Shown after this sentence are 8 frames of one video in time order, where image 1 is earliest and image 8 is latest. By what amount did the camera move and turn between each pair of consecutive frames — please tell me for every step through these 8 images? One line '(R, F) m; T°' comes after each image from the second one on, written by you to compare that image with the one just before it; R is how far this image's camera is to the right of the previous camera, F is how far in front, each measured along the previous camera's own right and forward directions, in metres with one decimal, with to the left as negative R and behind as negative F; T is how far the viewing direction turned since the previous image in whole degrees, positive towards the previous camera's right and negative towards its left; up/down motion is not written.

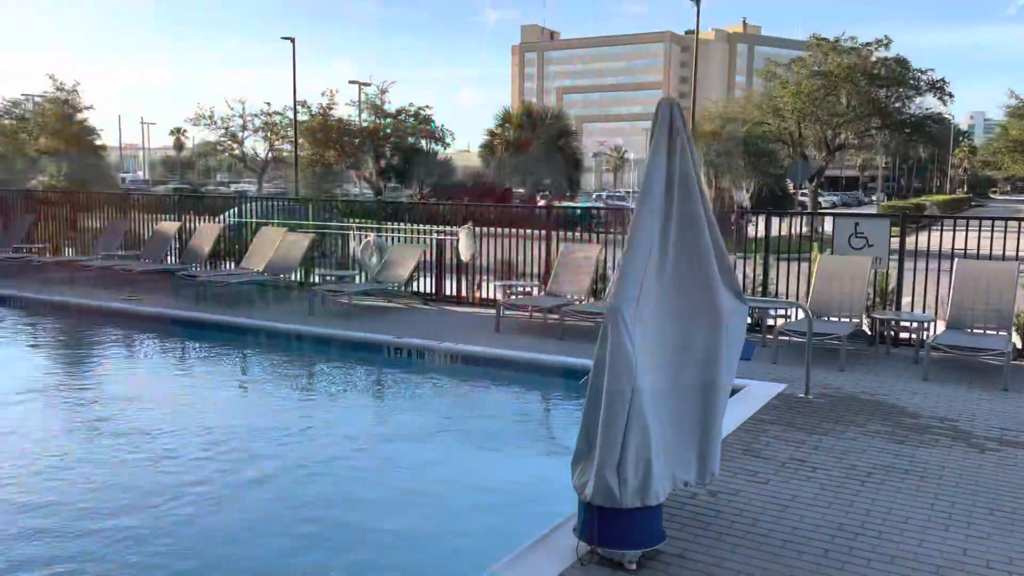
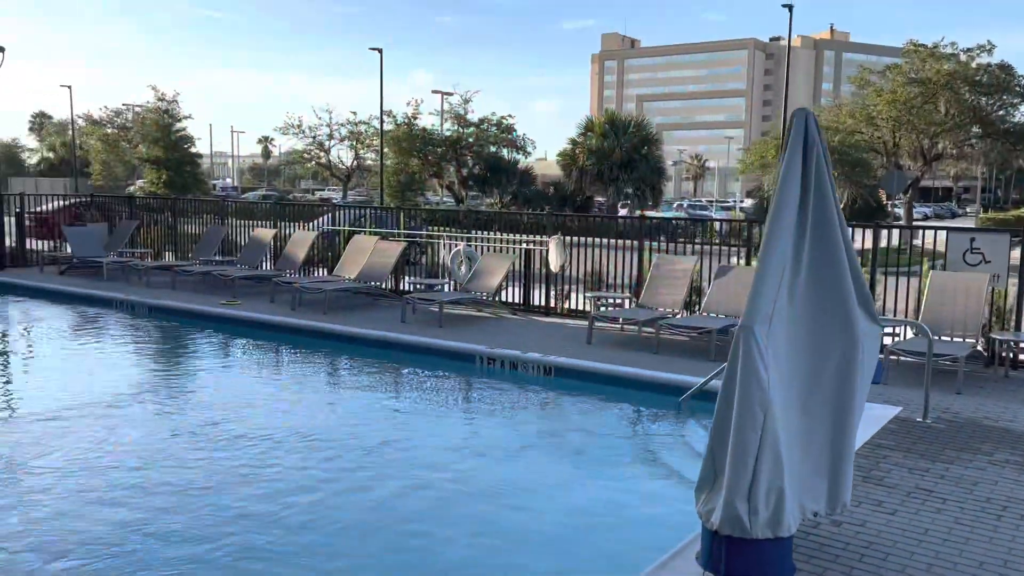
(-0.2, +0.1) m; -5°
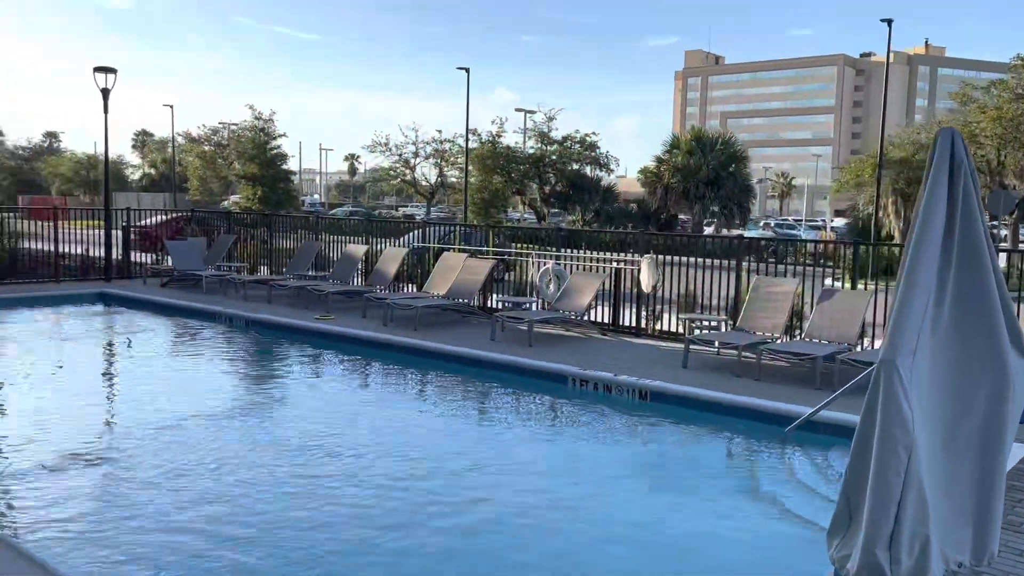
(-0.2, +0.1) m; -5°
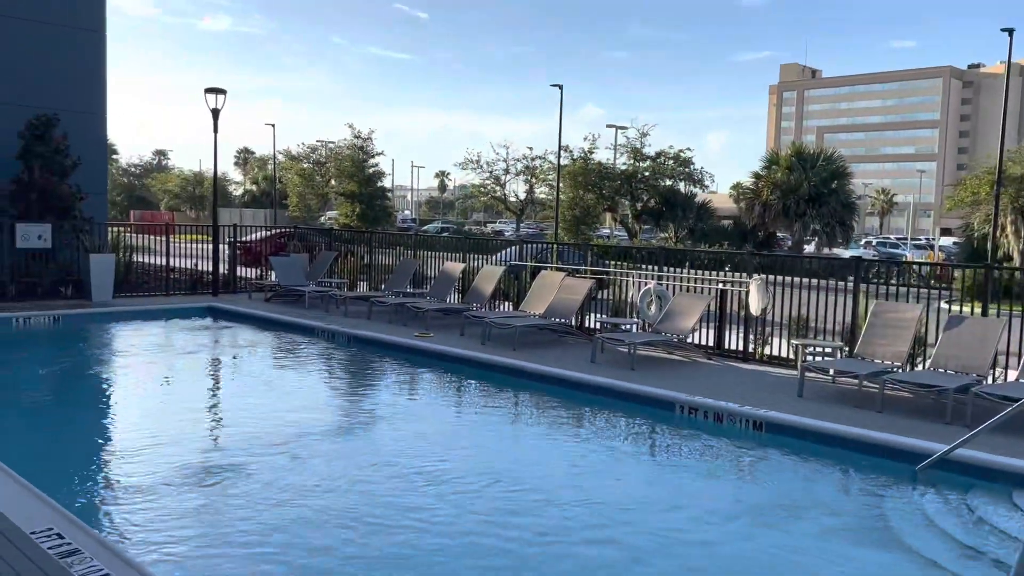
(-0.2, +0.2) m; -6°
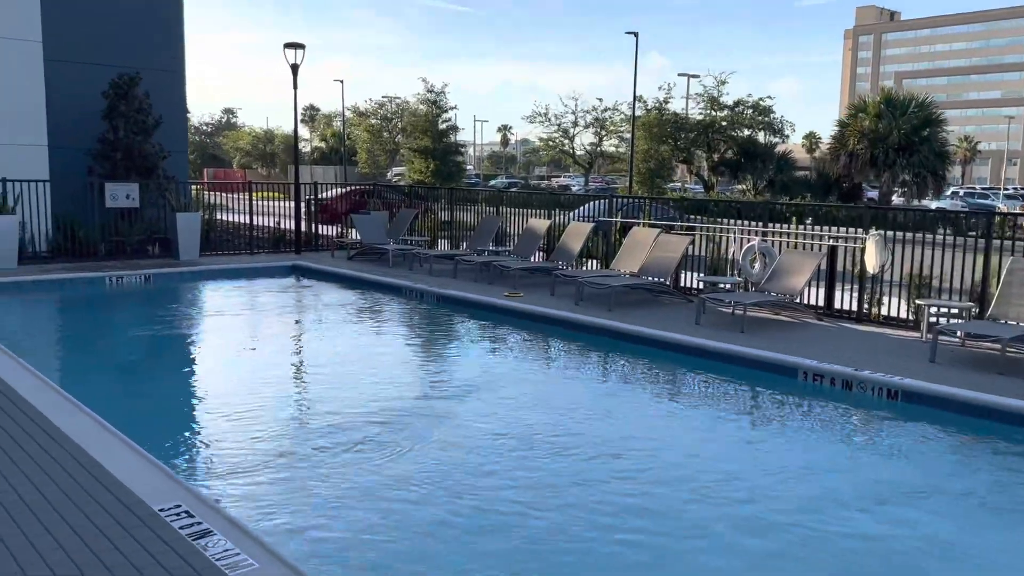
(-0.4, +0.4) m; -4°
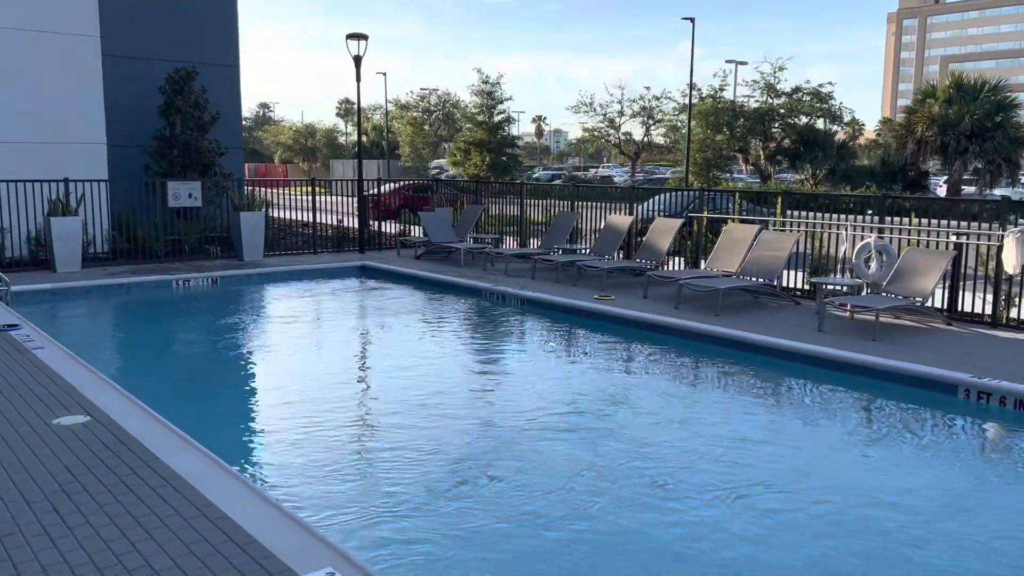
(-0.7, +0.7) m; -2°
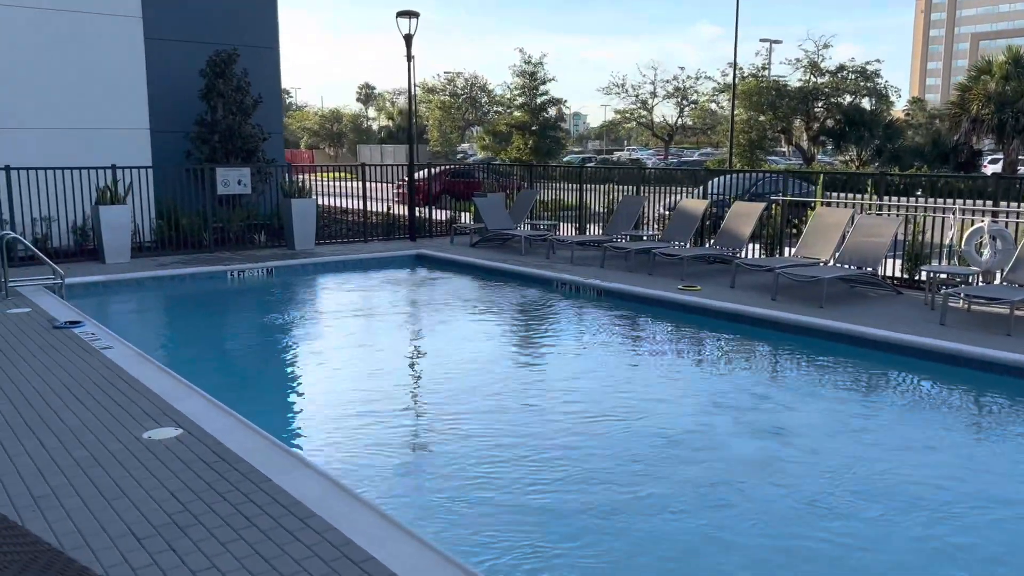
(-0.7, +0.6) m; -1°
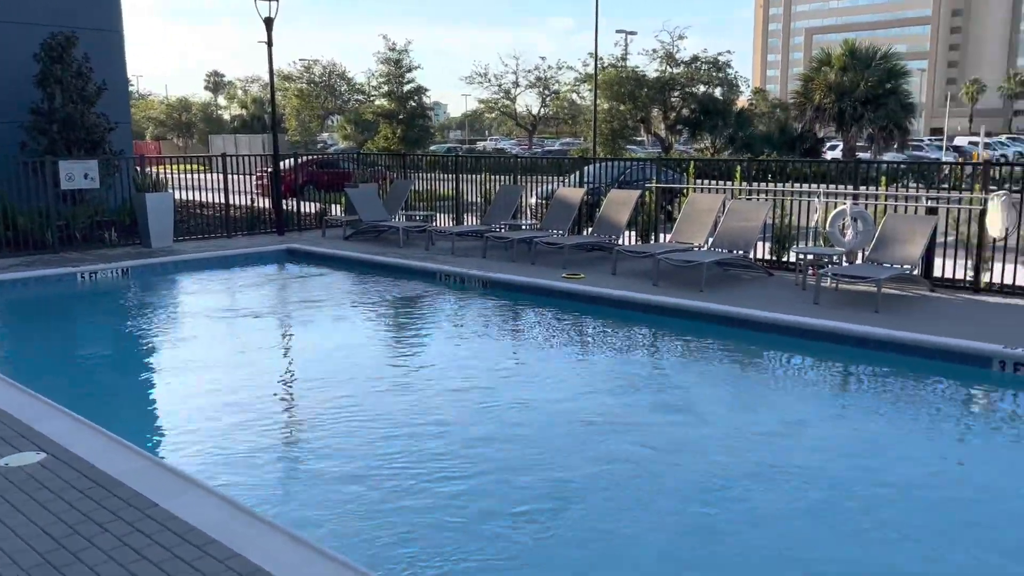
(-0.2, +0.2) m; +9°
